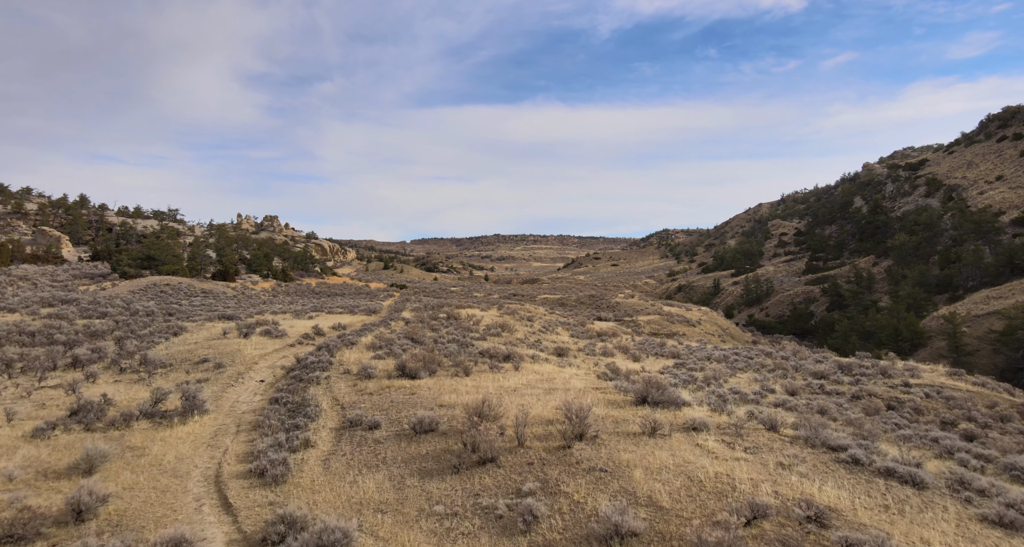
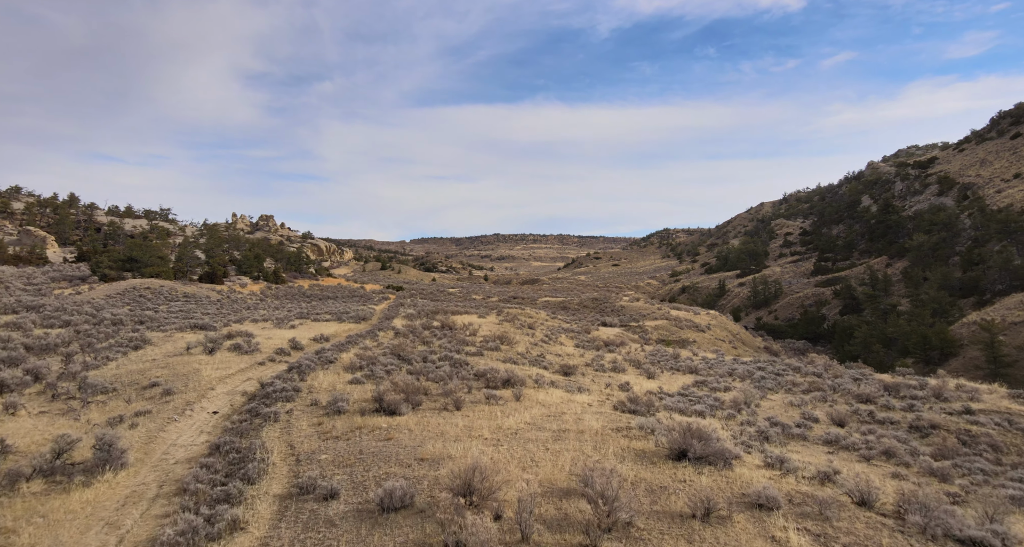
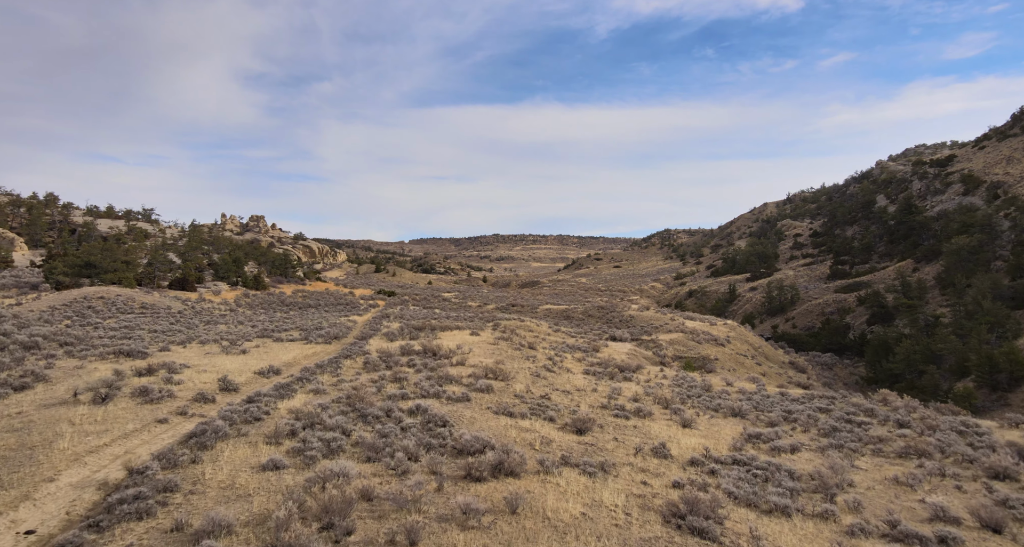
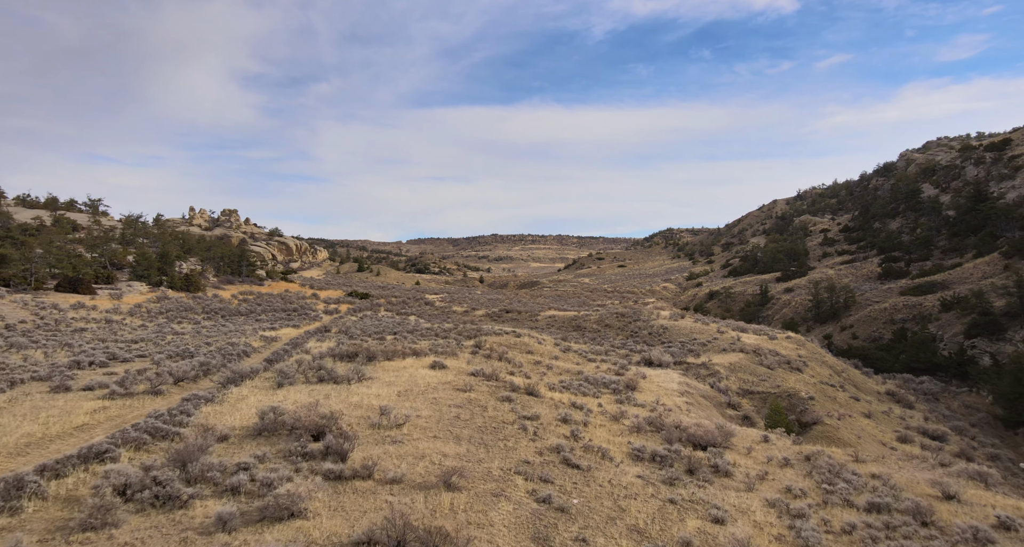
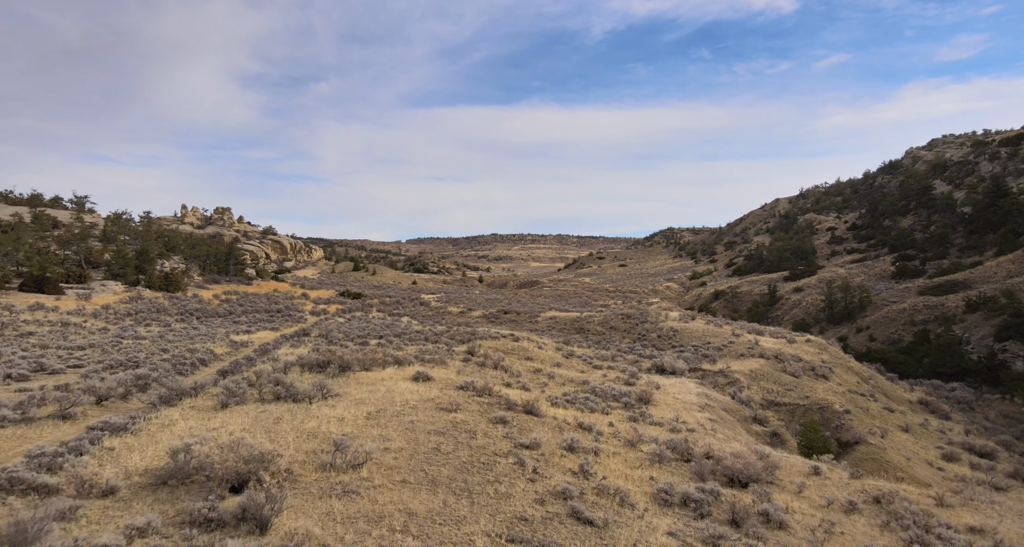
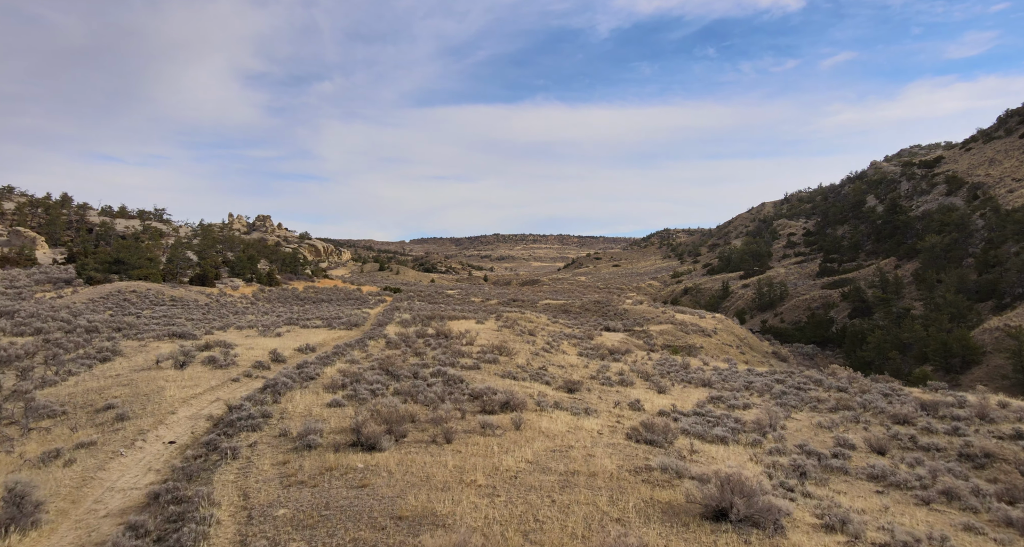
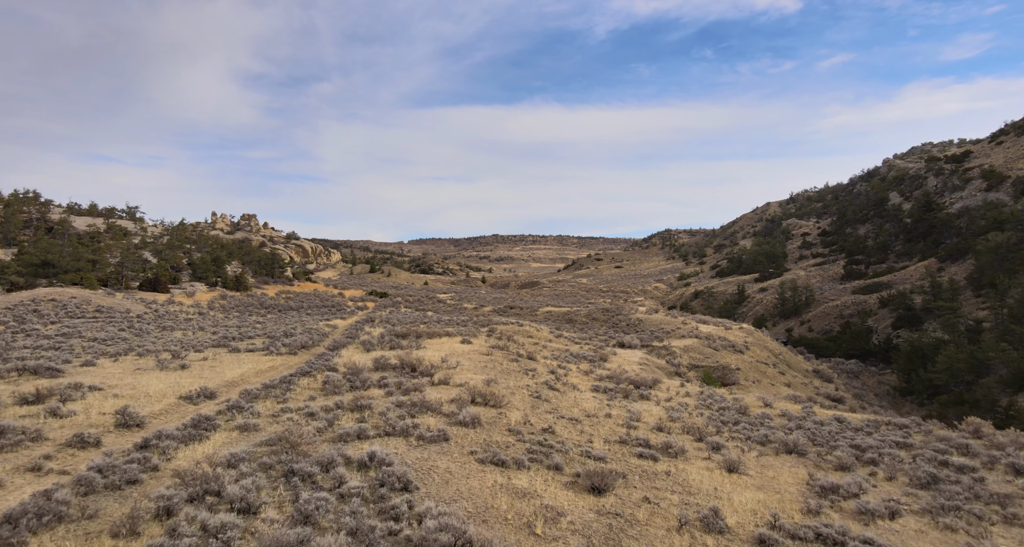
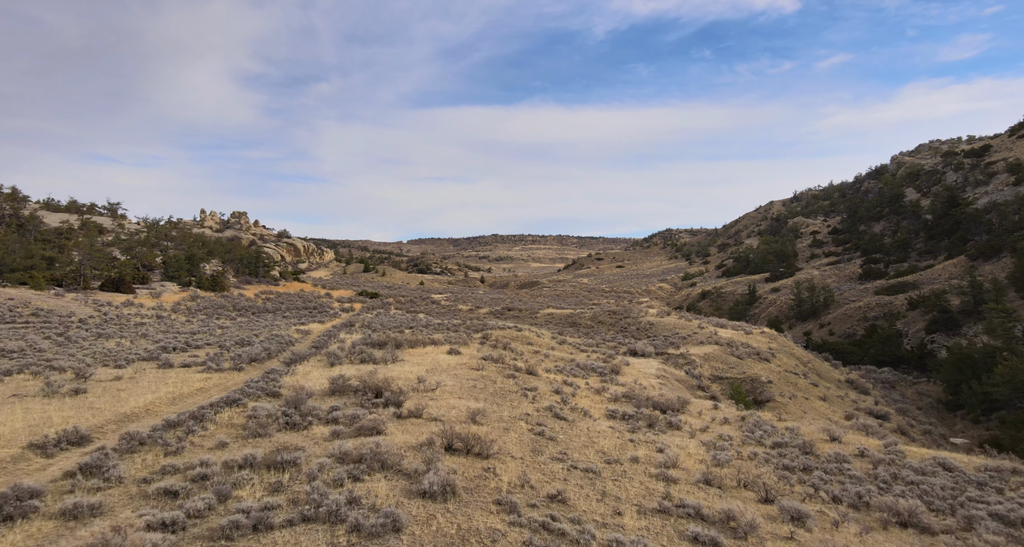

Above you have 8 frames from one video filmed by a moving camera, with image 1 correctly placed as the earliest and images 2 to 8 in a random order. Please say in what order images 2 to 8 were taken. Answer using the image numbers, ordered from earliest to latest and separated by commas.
2, 6, 3, 7, 8, 4, 5
